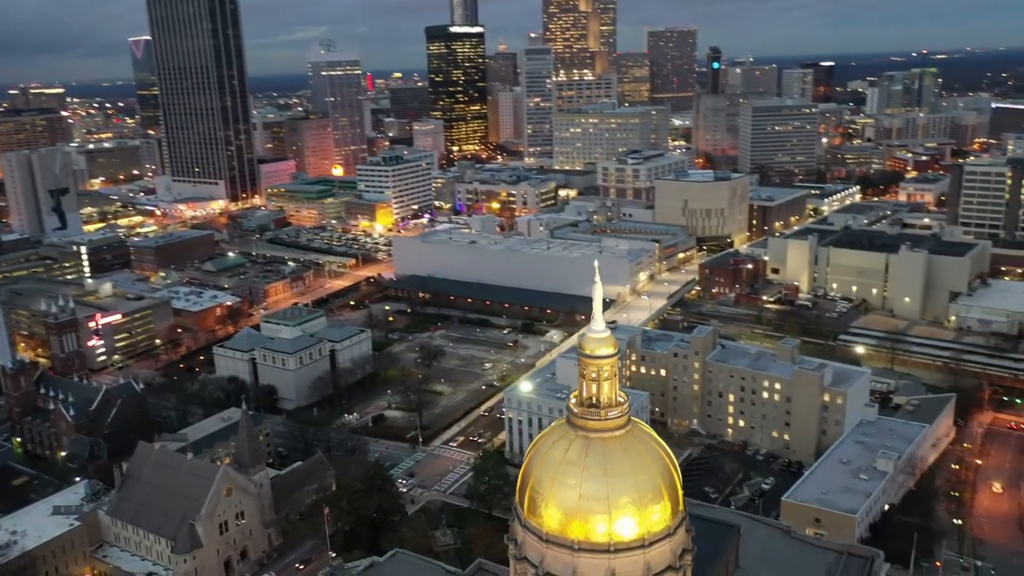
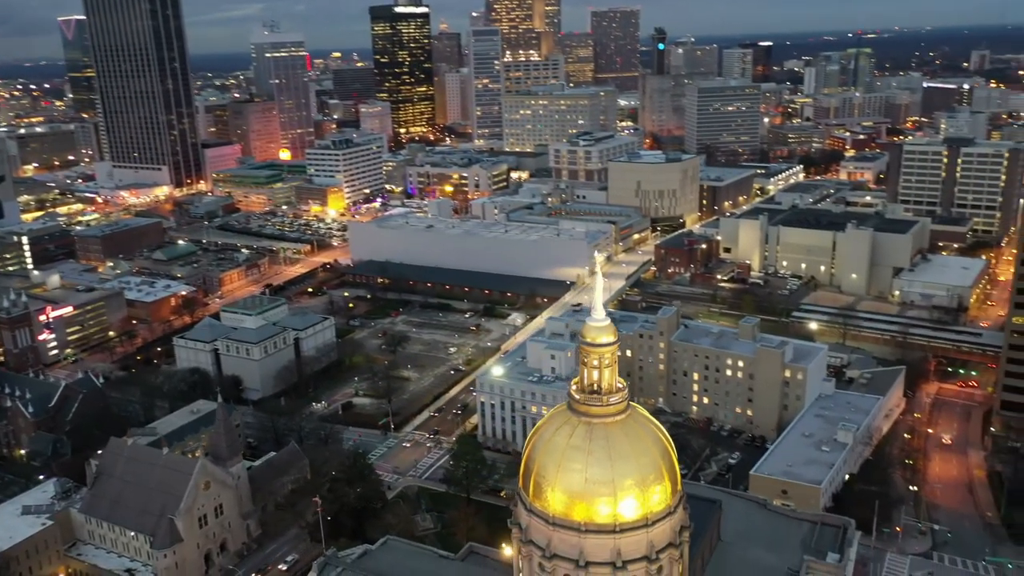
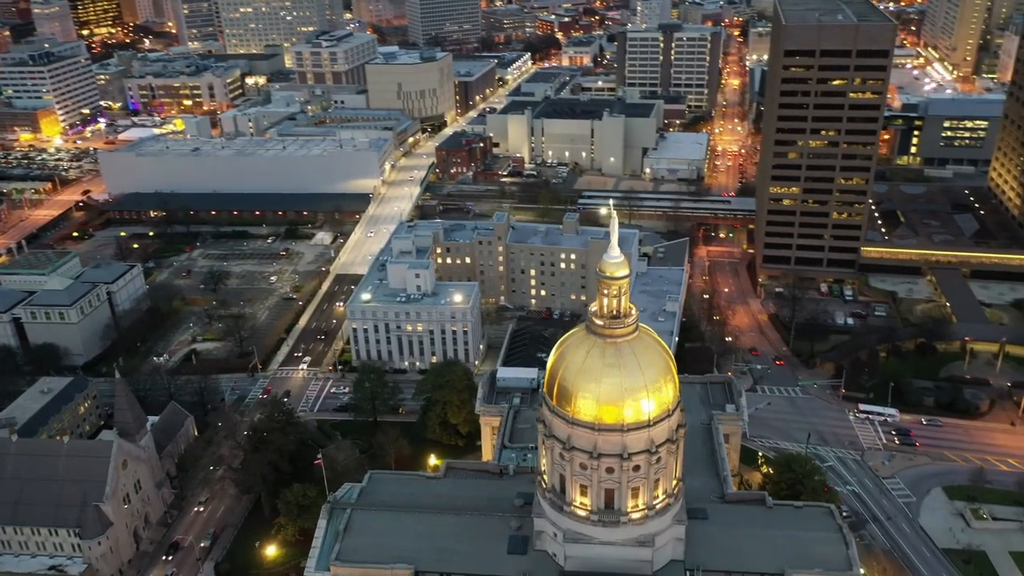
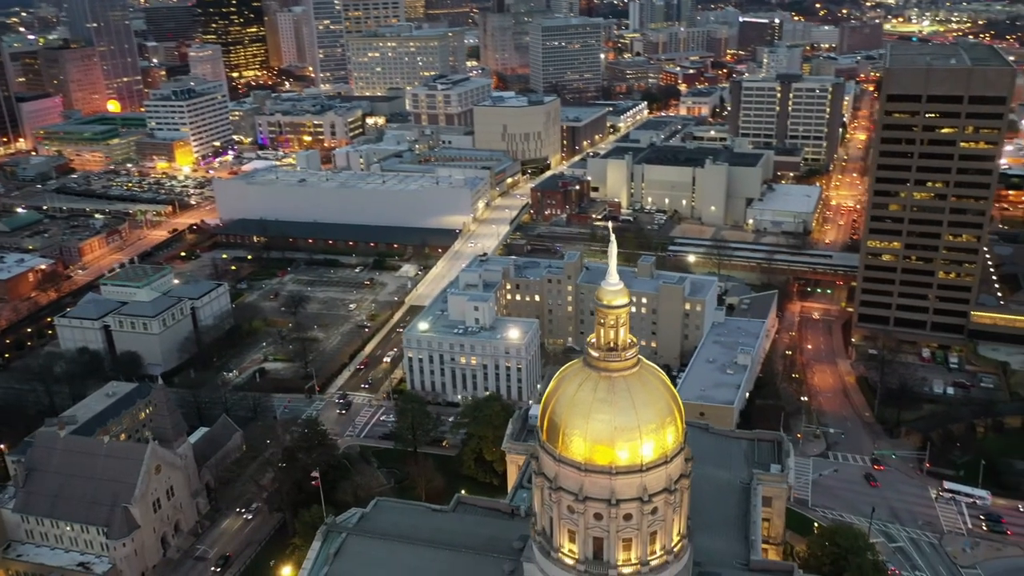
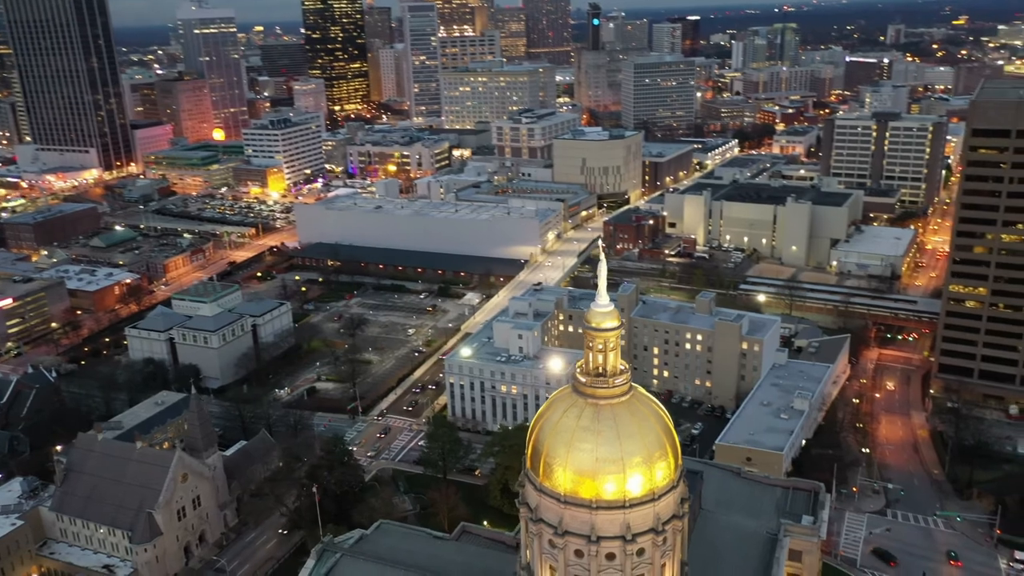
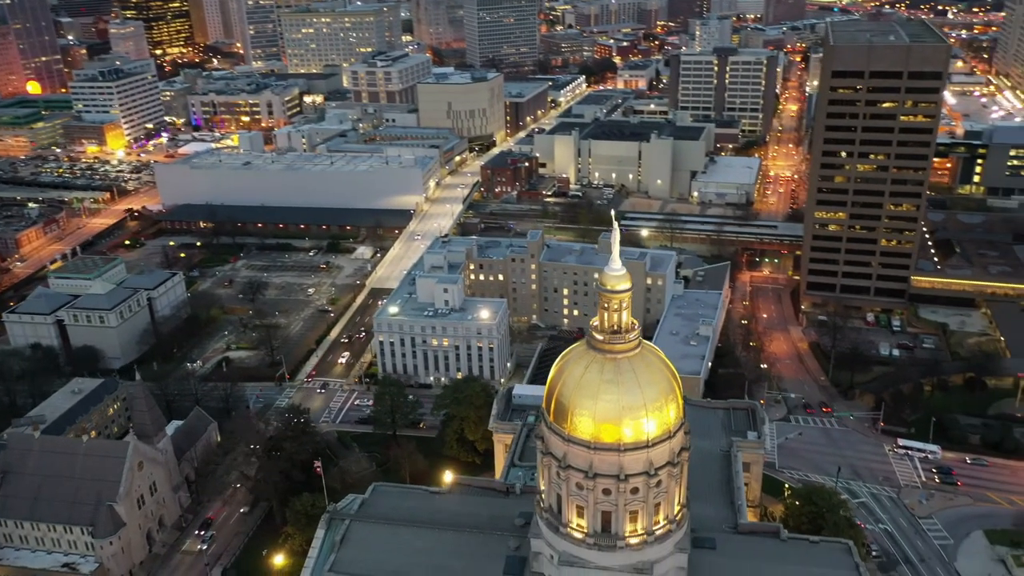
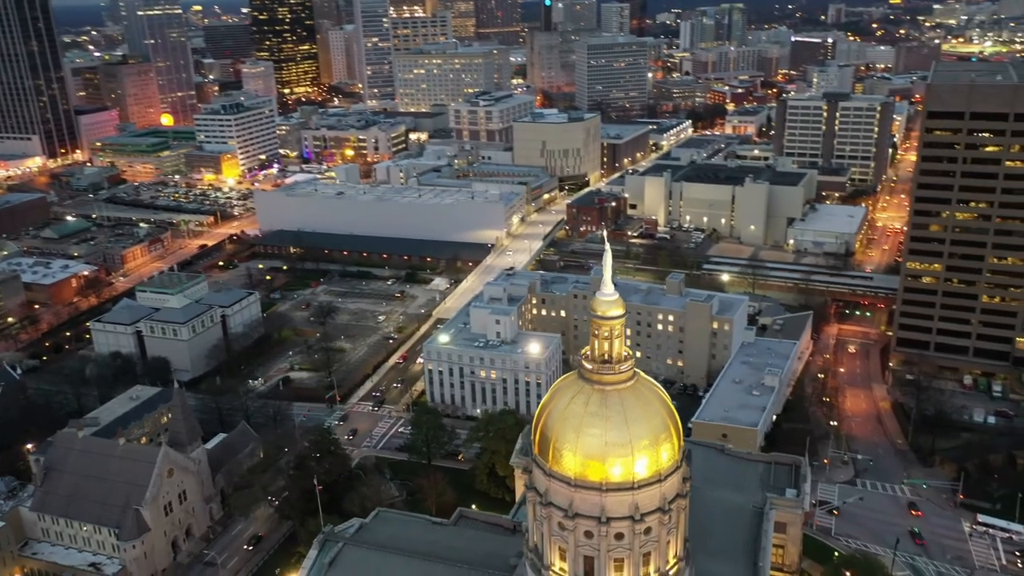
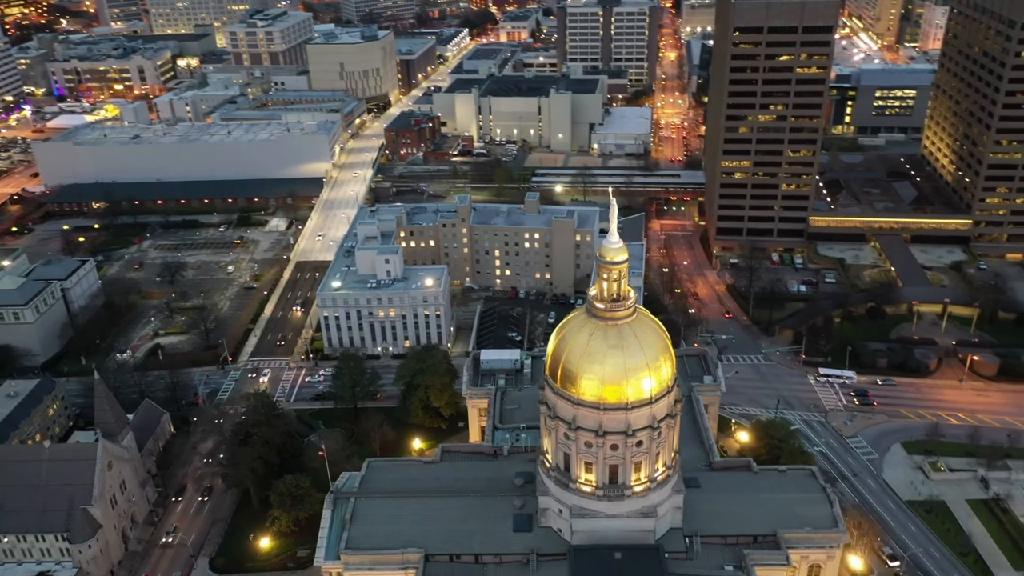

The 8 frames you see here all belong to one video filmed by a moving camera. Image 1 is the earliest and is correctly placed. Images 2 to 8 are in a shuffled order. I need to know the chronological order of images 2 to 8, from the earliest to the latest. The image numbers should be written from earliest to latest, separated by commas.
2, 5, 7, 4, 6, 3, 8
